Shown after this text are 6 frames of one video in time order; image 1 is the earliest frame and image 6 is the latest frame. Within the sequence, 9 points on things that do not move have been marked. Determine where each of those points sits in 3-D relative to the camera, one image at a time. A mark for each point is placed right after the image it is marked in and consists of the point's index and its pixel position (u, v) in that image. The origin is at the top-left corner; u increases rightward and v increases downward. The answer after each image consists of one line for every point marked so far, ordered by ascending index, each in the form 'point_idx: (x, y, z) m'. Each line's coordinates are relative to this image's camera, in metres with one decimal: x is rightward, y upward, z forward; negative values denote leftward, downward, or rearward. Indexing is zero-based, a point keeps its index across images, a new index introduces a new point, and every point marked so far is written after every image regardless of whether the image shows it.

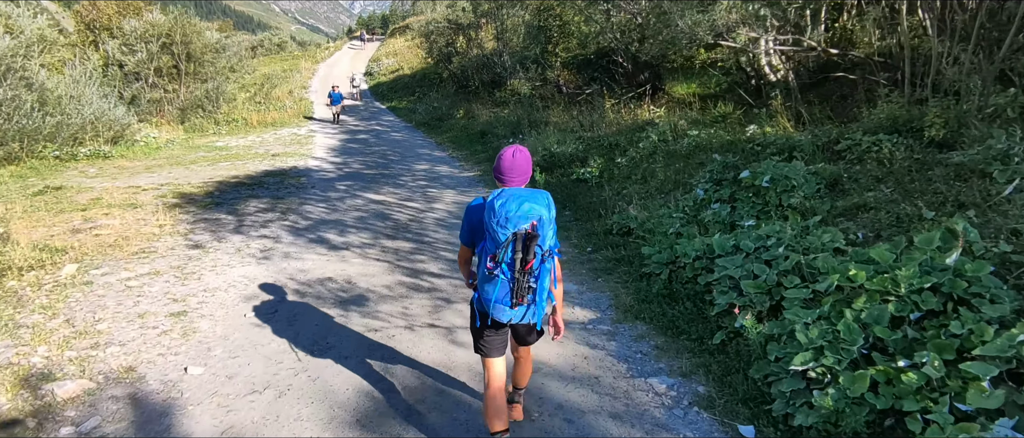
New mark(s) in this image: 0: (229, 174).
0: (-6.3, +1.0, +12.3) m
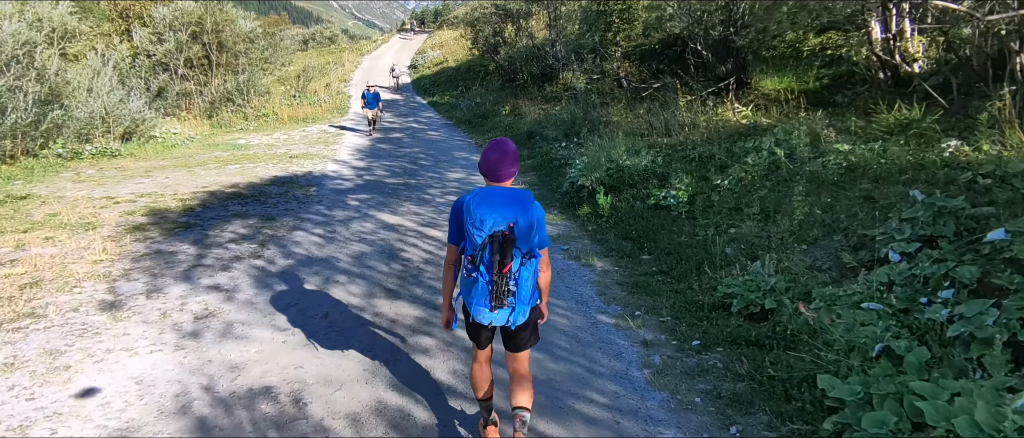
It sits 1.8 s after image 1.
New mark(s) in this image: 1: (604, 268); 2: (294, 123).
0: (-5.3, +0.7, +10.5) m
1: (+0.9, -0.5, +5.4) m
2: (-7.5, +3.3, +19.1) m
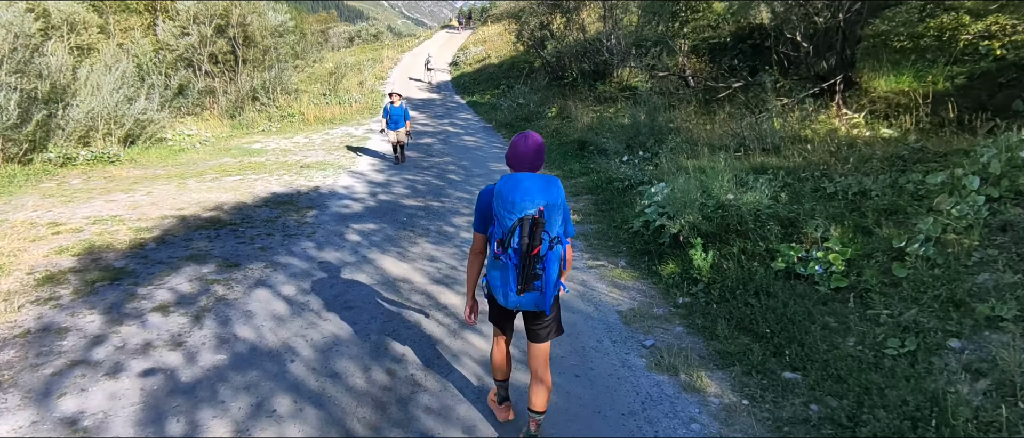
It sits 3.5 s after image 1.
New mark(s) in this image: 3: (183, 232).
0: (-4.6, +0.3, +8.7) m
1: (+1.2, -1.0, +3.2) m
2: (-6.1, +3.0, +17.5) m
3: (-4.0, -0.2, +6.7) m
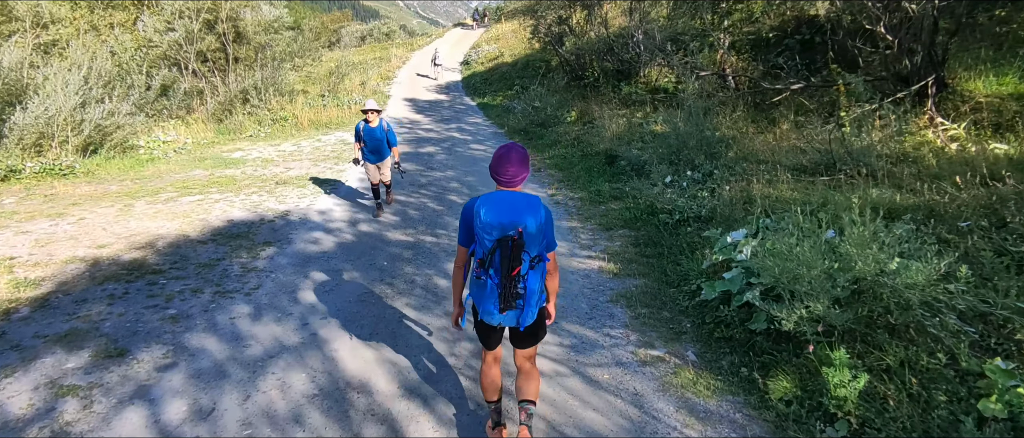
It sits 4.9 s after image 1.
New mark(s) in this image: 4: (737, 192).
0: (-4.4, -0.1, +7.0) m
1: (+1.3, -1.5, +1.3) m
2: (-5.7, +2.5, +15.8) m
3: (-3.9, -0.6, +4.9) m
4: (+2.4, +0.3, +6.0) m
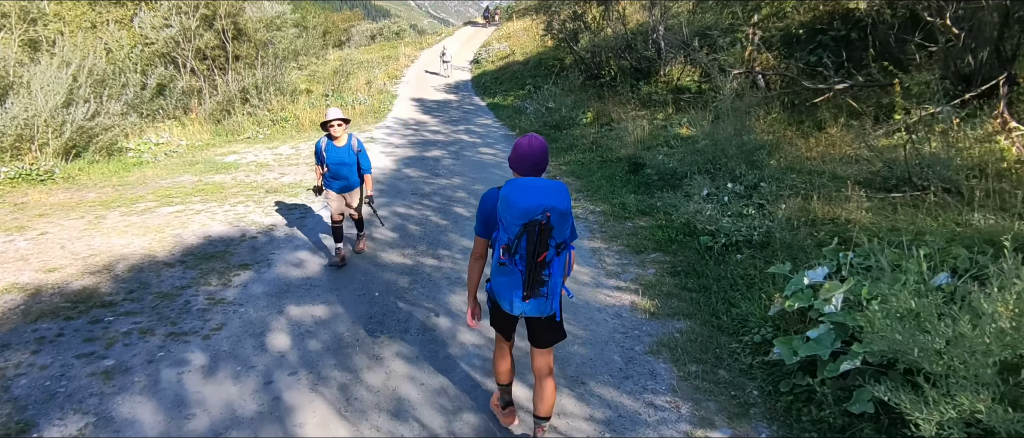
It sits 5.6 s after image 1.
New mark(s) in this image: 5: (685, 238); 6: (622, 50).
0: (-4.3, -0.3, +6.2) m
1: (+1.3, -1.7, +0.4) m
2: (-5.3, +2.4, +15.0) m
3: (-3.7, -0.8, +4.1) m
4: (+2.6, +0.1, +5.0) m
5: (+1.7, -0.2, +5.4) m
6: (+3.1, +4.8, +15.7) m
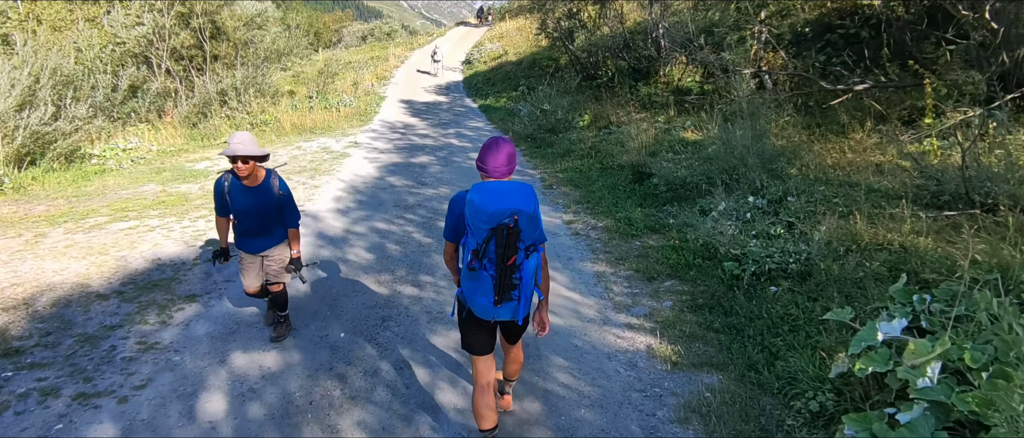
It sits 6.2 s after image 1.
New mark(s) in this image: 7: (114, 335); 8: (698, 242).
0: (-4.3, -0.5, +5.4) m
1: (+1.3, -1.9, -0.3) m
2: (-5.5, +2.1, +14.2) m
3: (-3.8, -1.0, +3.3) m
4: (+2.5, -0.1, +4.3) m
5: (+1.6, -0.4, +4.7) m
6: (+2.9, +4.6, +15.0) m
7: (-2.9, -0.9, +4.1) m
8: (+1.7, -0.2, +5.0) m
